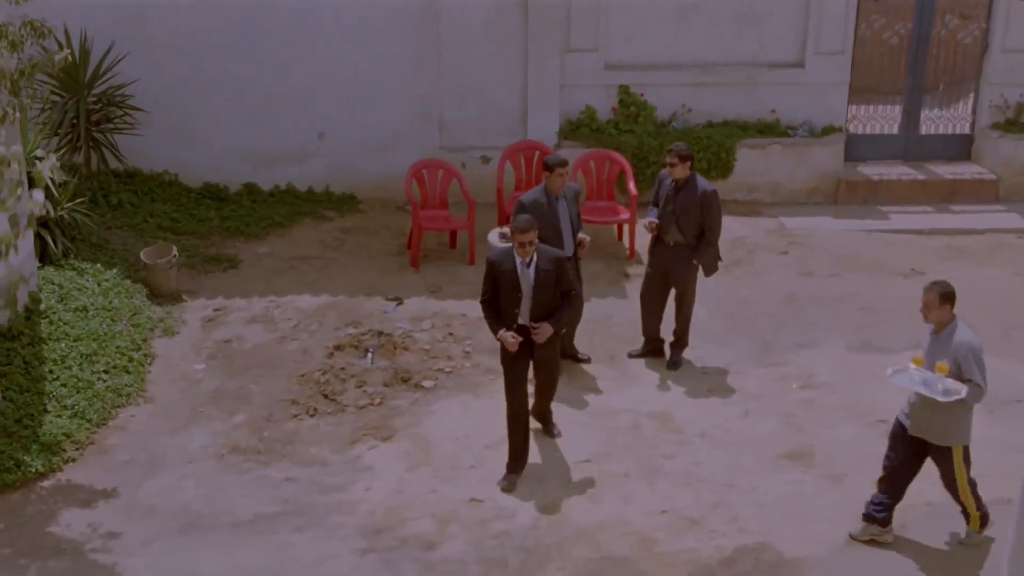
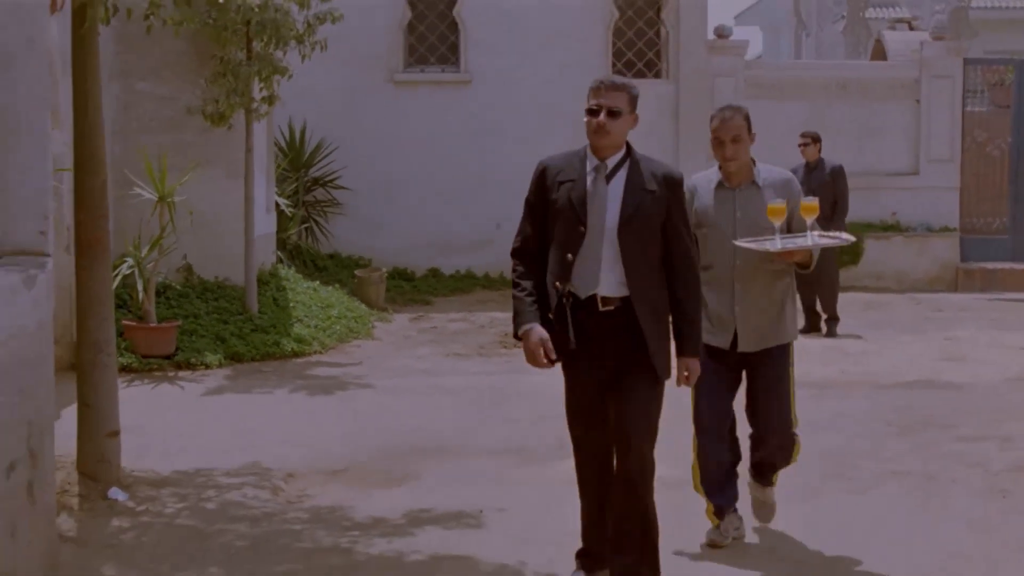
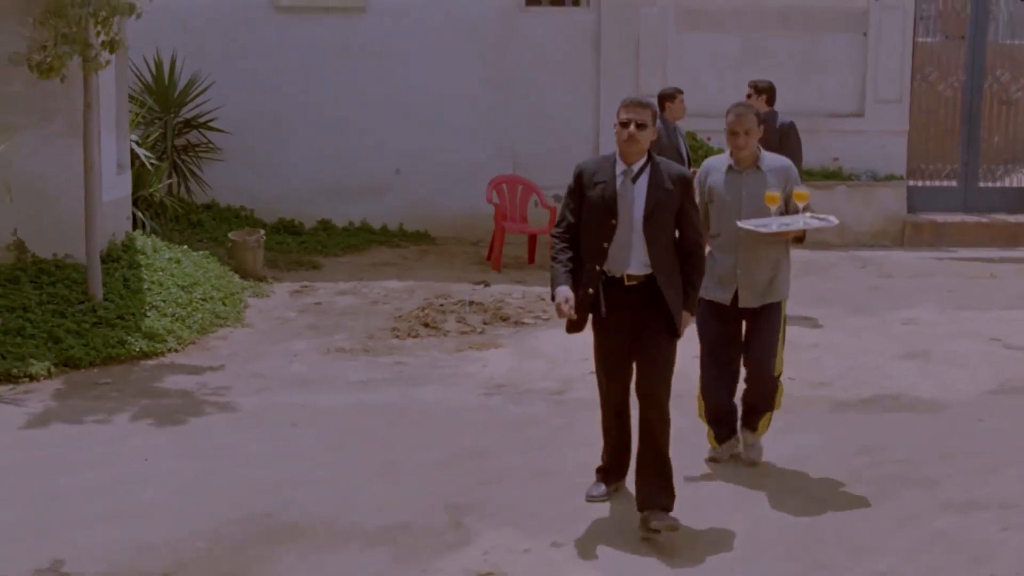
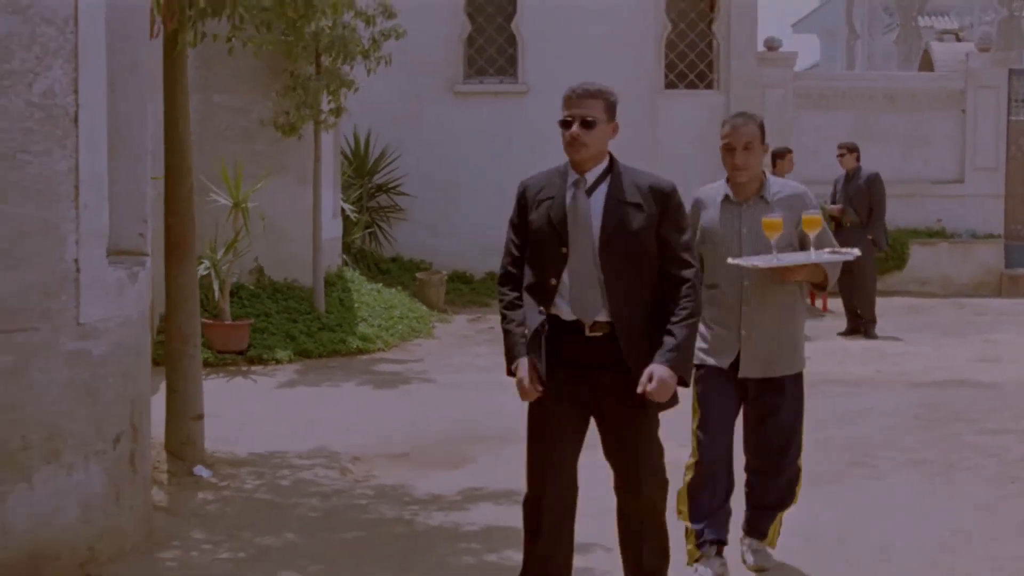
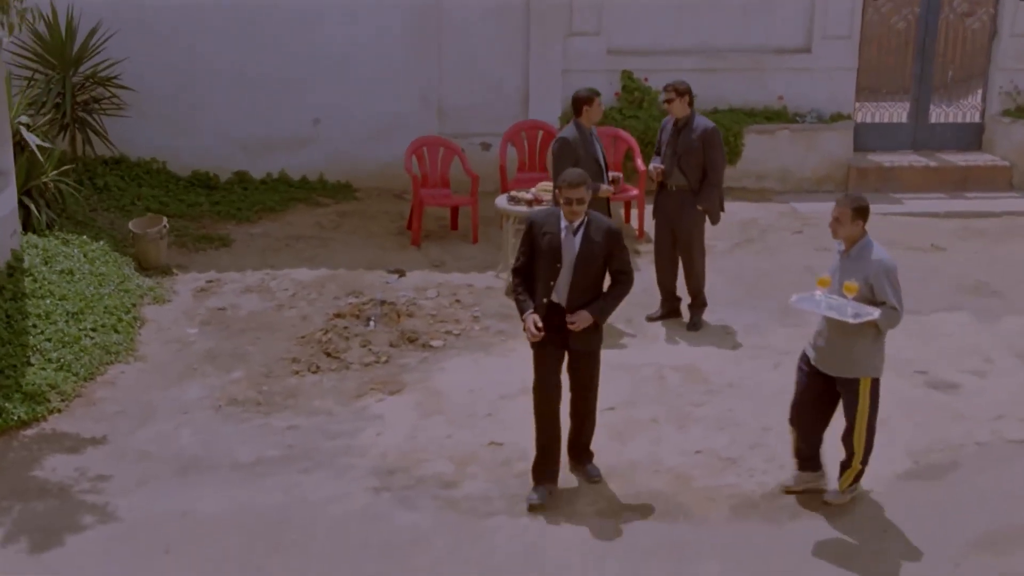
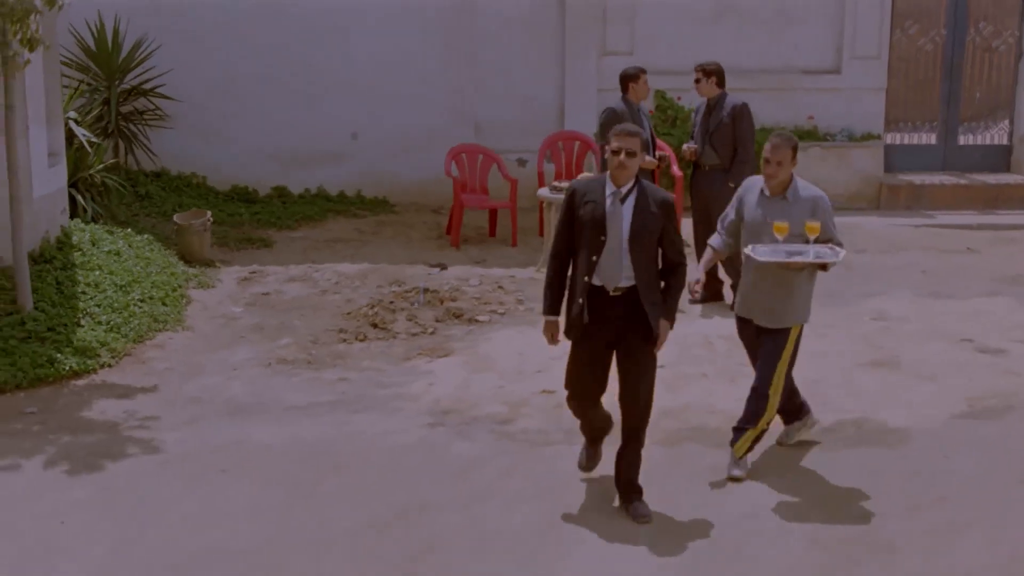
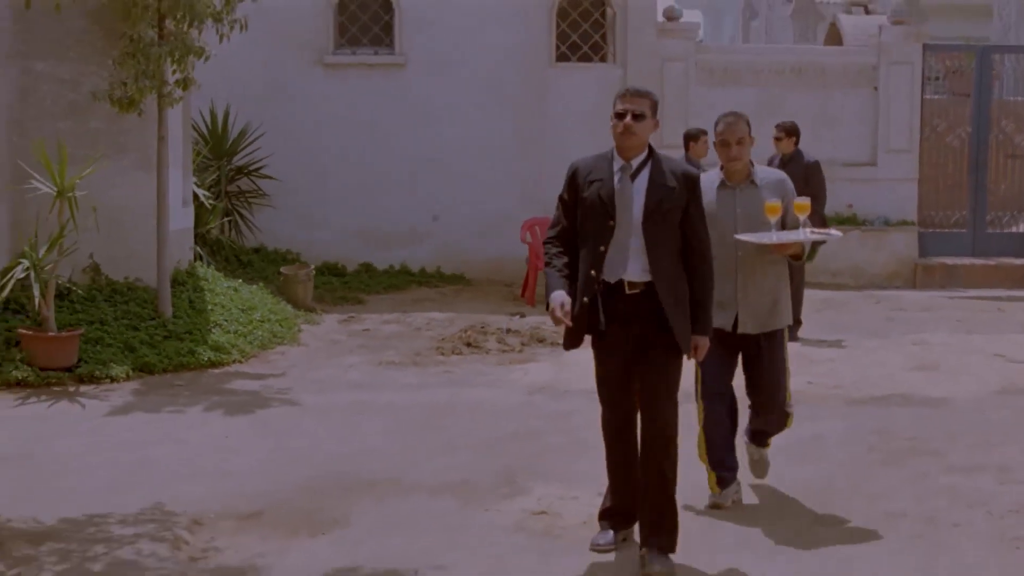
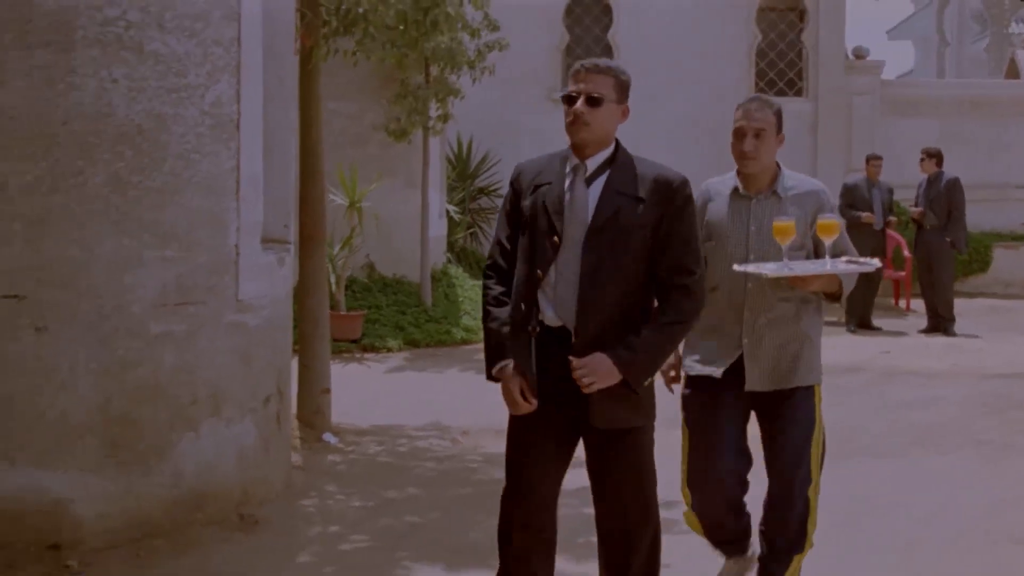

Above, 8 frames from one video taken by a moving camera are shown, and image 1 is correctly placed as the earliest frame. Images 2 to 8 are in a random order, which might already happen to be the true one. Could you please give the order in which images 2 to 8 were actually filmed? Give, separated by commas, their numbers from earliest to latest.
5, 6, 3, 7, 2, 4, 8
